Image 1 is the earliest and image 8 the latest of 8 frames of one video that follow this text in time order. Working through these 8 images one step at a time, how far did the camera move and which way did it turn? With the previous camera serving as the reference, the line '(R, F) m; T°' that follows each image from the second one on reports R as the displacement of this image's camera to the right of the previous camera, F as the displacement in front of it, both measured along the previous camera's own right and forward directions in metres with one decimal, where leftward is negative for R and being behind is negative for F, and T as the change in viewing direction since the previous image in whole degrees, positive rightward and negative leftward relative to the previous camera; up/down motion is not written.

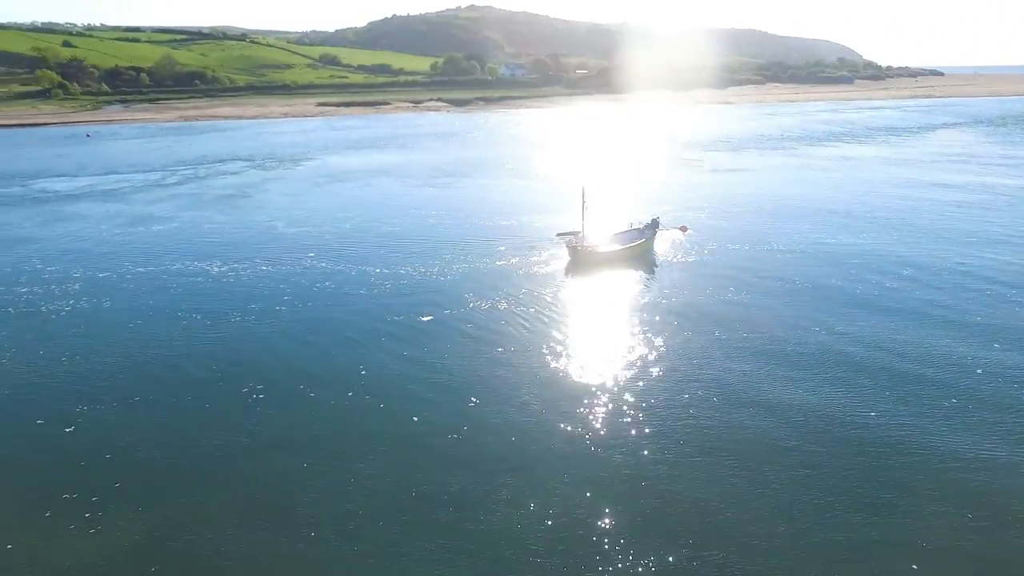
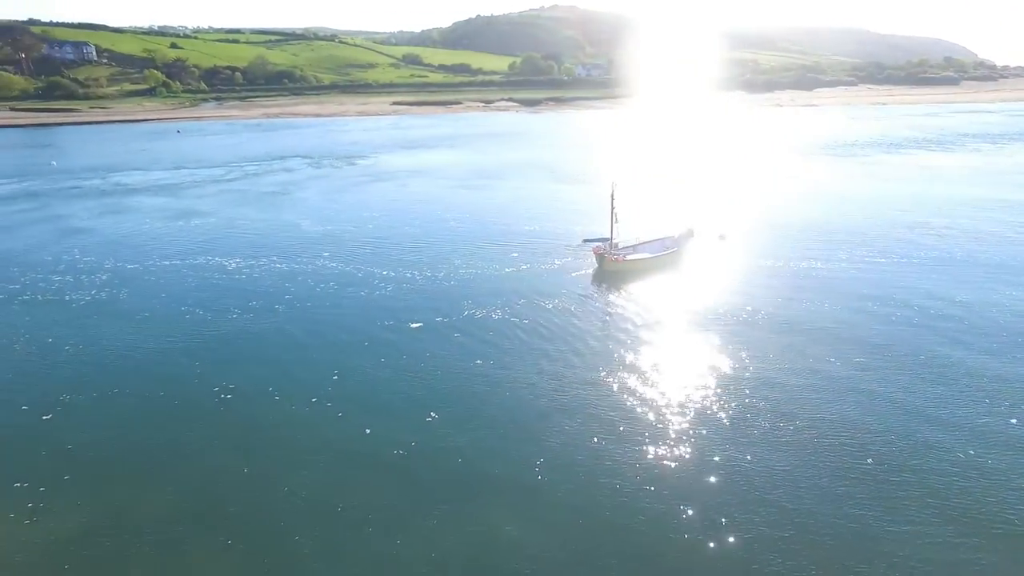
(+3.6, +1.2) m; -7°
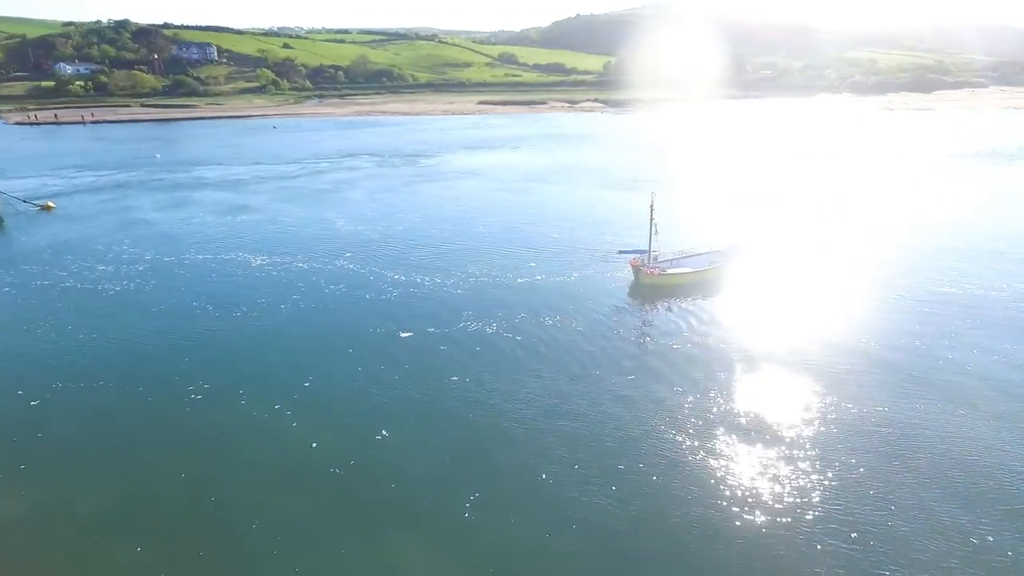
(+4.0, +1.6) m; -9°
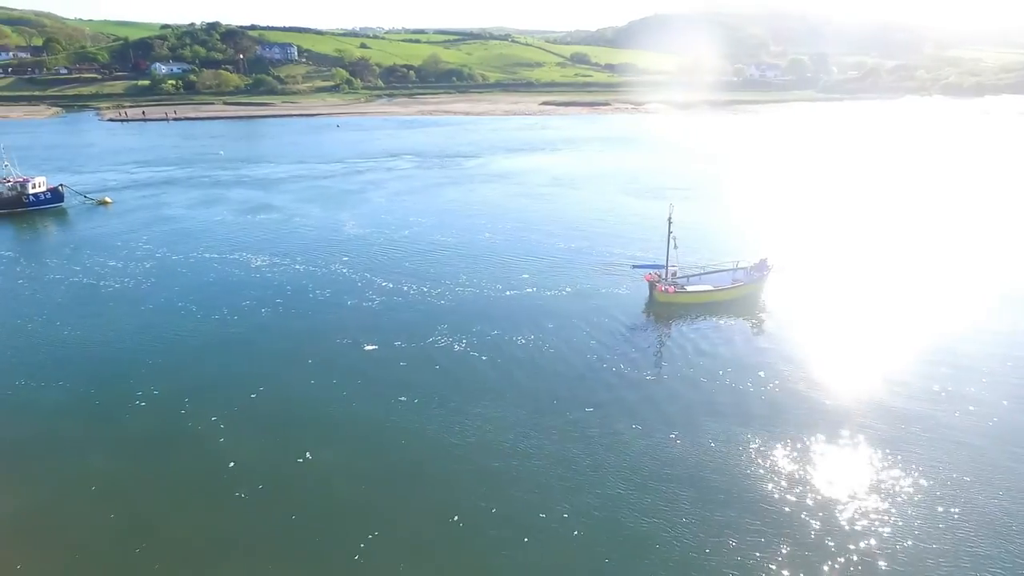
(+3.9, +1.8) m; -7°
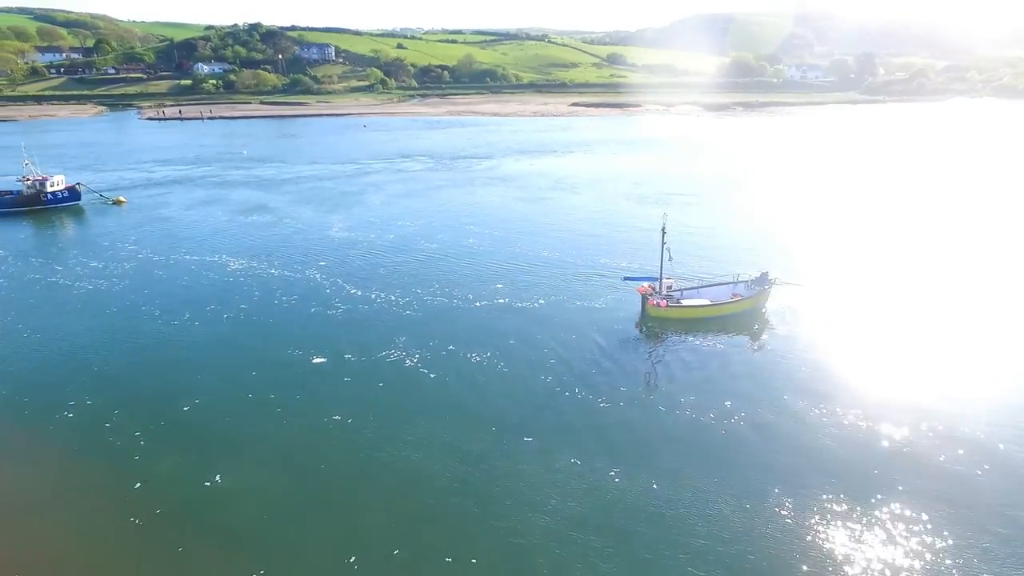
(+3.0, +1.6) m; -3°
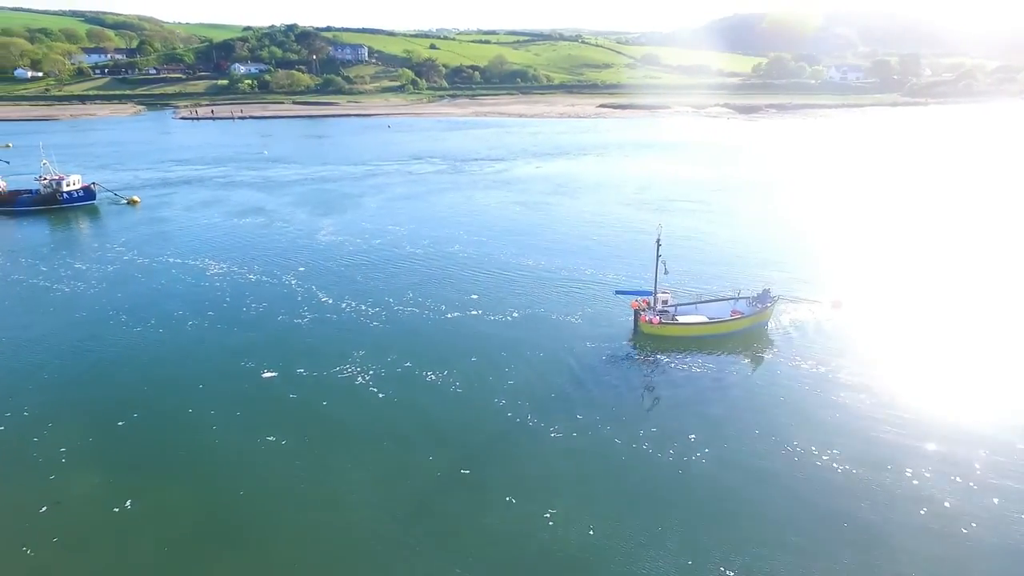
(+2.6, +1.6) m; -3°
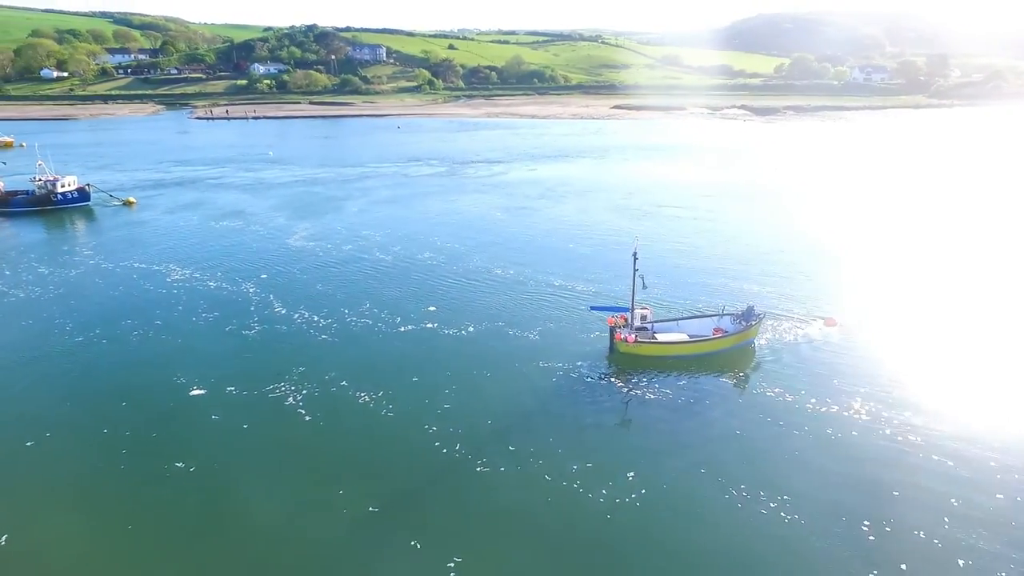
(+2.6, +1.6) m; -2°
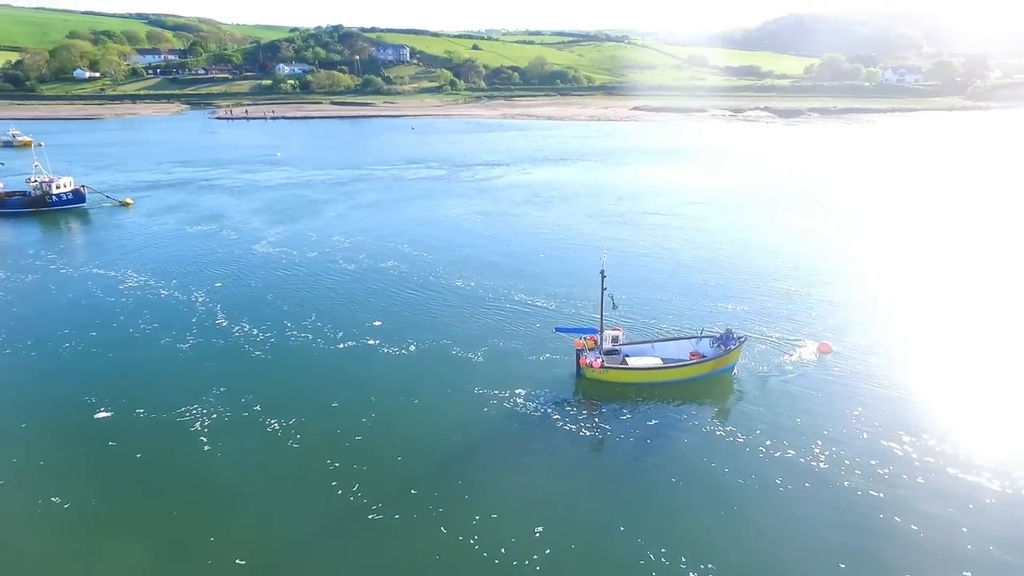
(+3.1, +2.0) m; -3°
